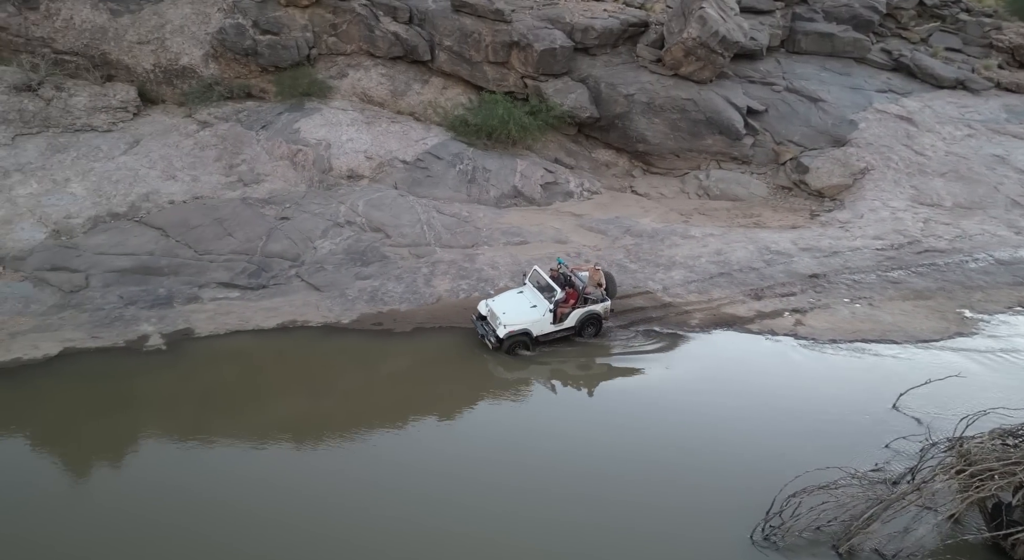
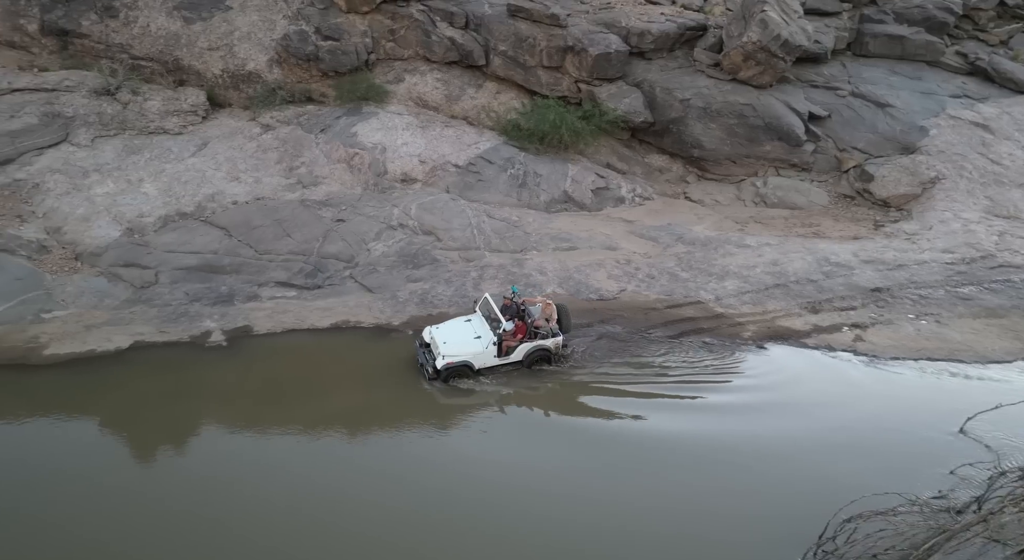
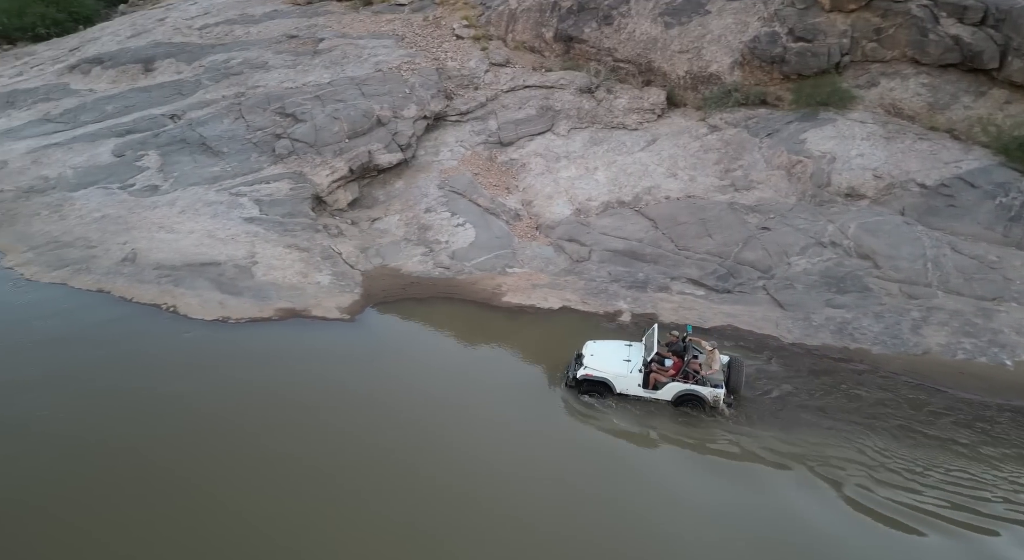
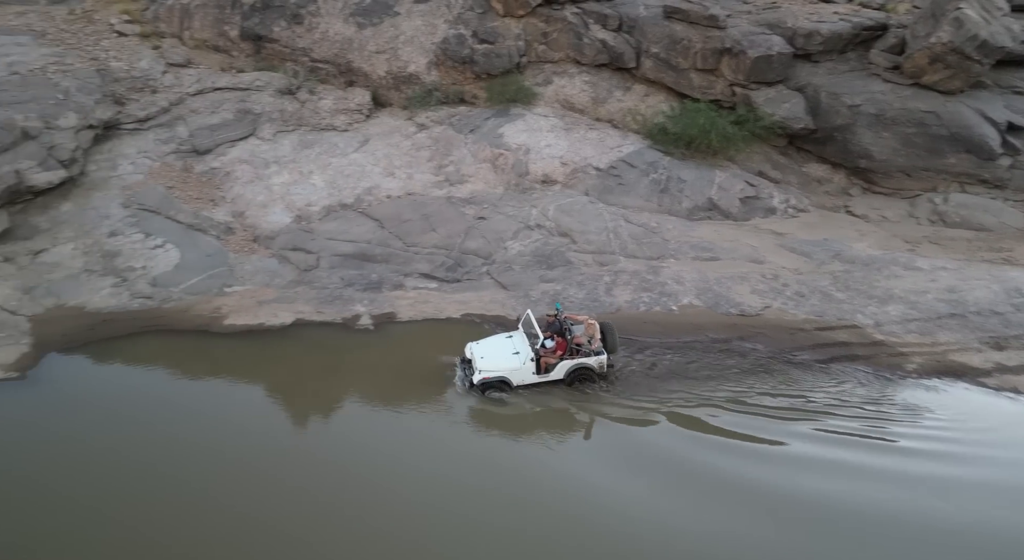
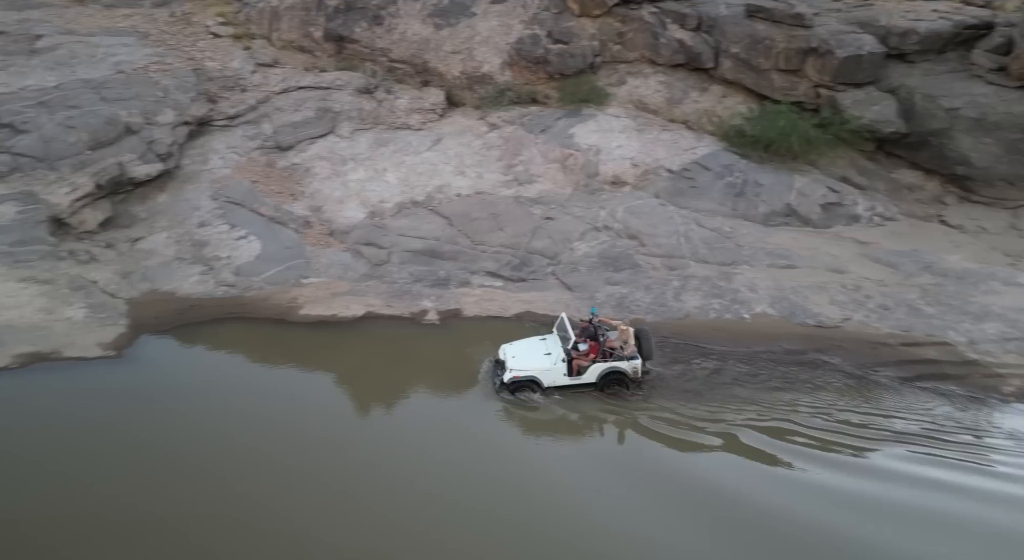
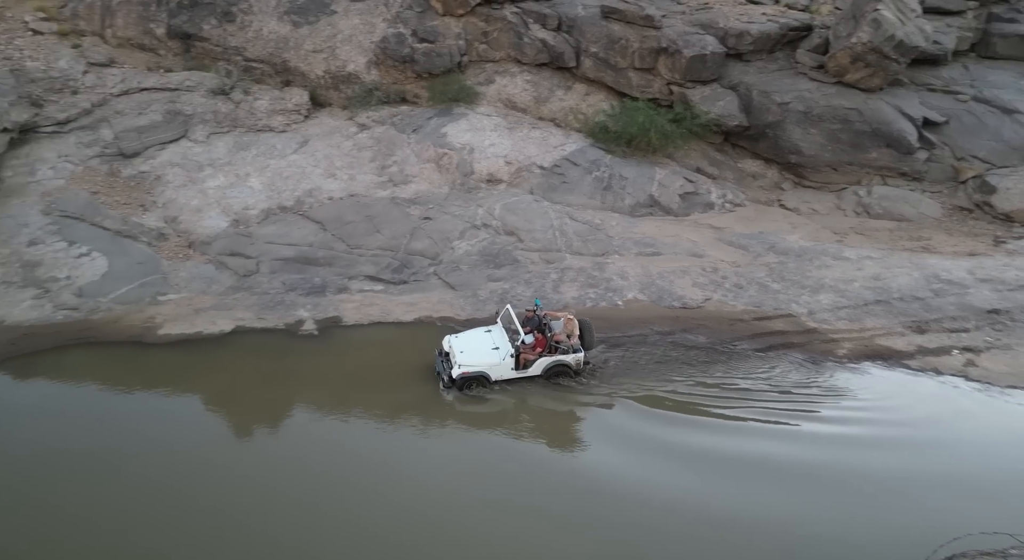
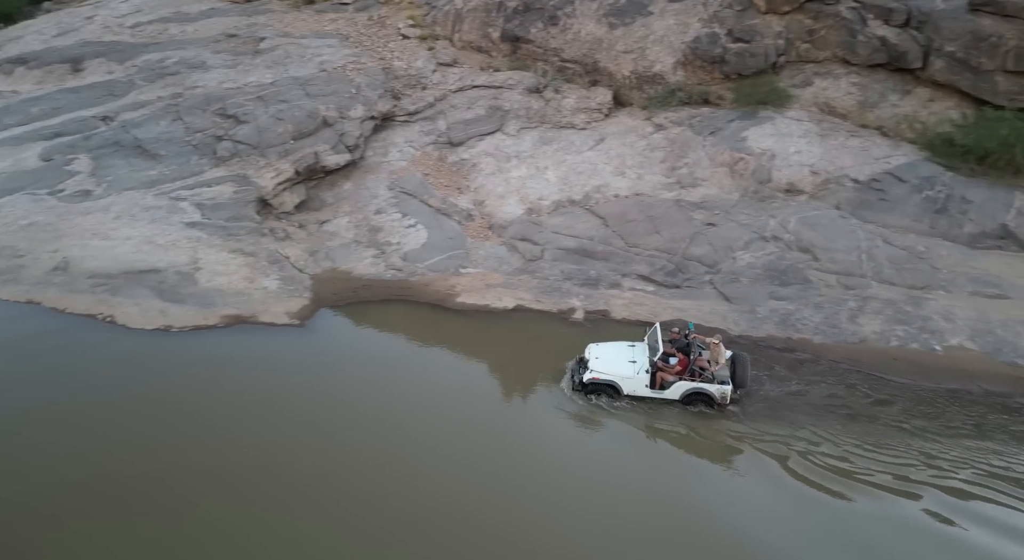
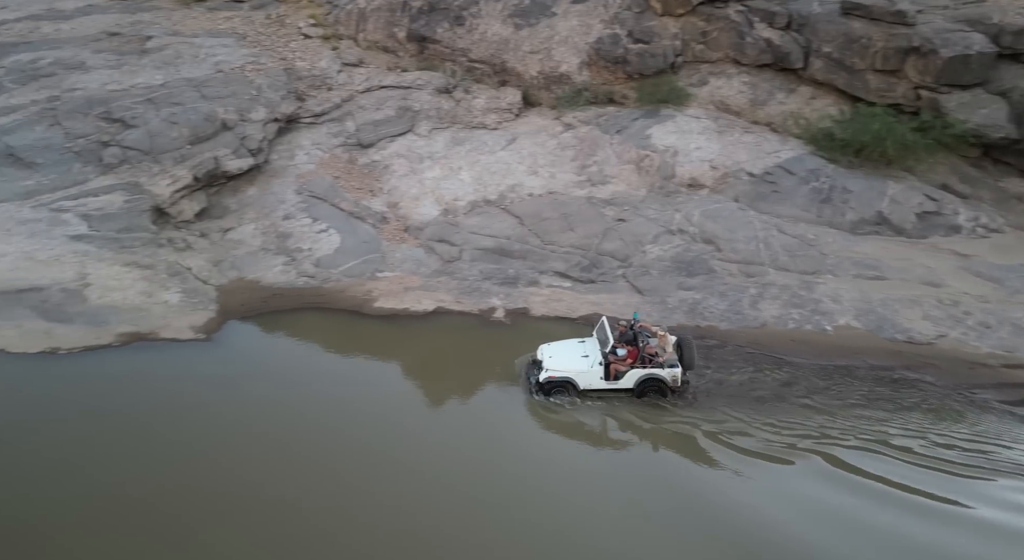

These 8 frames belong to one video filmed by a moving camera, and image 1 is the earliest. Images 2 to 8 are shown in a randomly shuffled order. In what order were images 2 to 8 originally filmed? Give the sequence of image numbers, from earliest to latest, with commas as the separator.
2, 6, 4, 5, 8, 7, 3
